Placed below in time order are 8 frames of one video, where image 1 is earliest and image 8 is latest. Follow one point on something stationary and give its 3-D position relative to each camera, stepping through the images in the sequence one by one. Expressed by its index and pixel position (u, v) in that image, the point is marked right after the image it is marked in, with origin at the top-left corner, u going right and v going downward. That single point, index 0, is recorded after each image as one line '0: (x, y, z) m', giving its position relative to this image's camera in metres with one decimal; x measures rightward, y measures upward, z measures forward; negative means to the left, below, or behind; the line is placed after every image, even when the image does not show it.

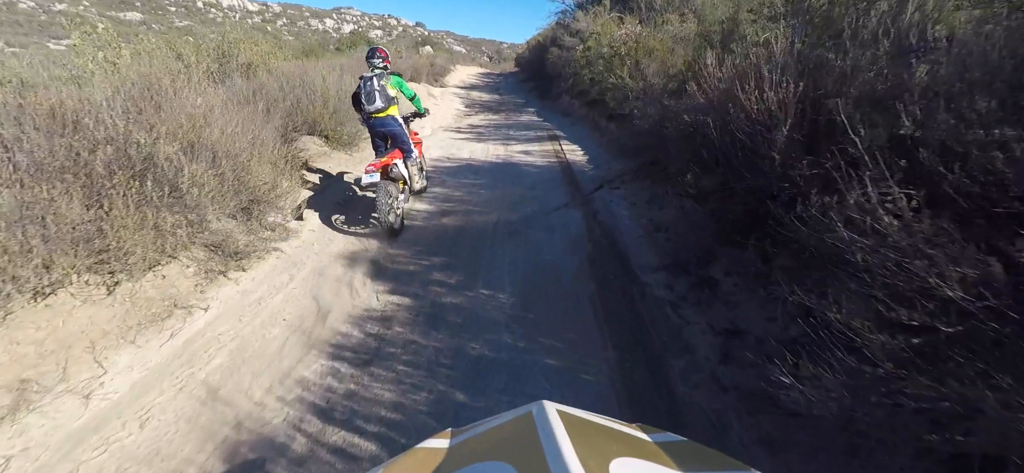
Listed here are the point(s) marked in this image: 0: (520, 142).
0: (+0.2, +2.4, +11.0) m
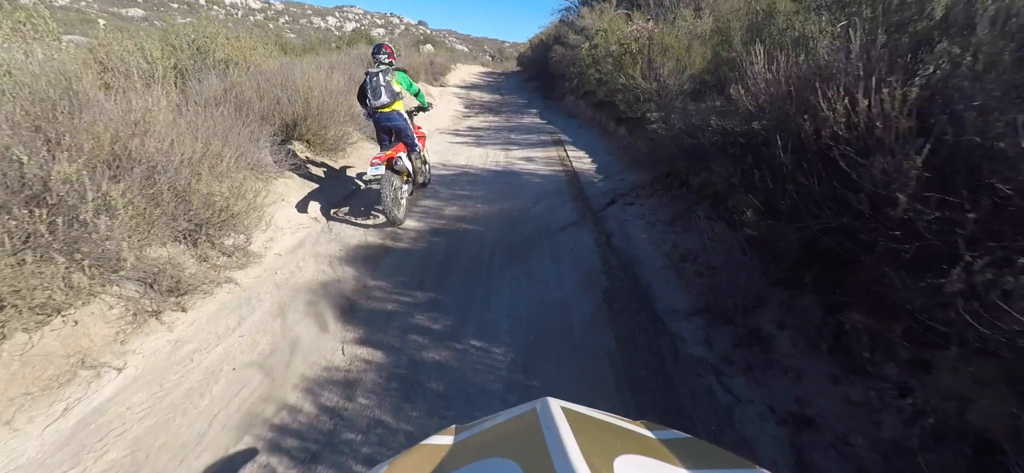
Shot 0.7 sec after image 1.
0: (+0.2, +2.1, +10.2) m
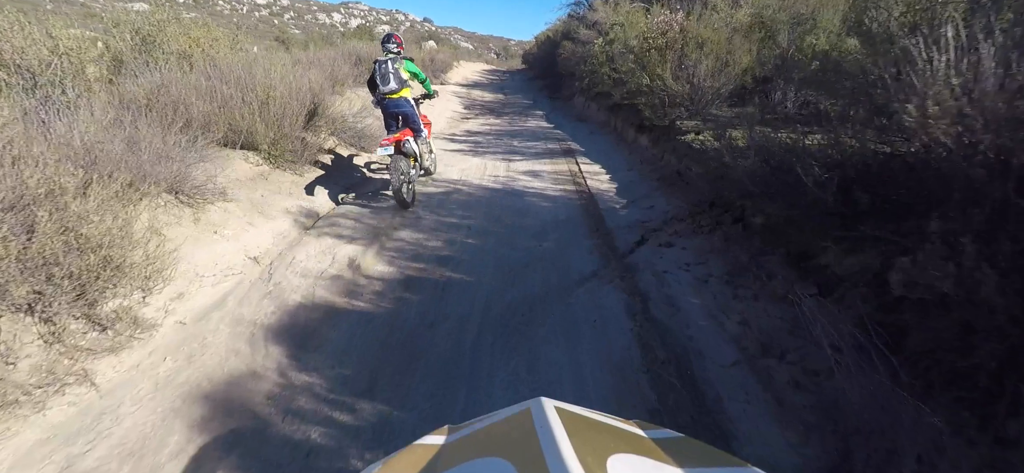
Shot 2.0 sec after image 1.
0: (+0.3, +1.6, +8.8) m
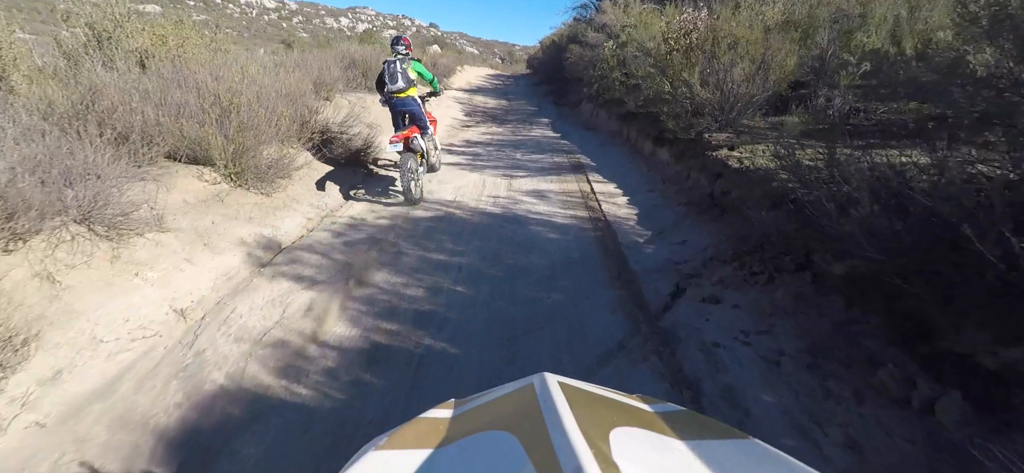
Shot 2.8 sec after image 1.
0: (+0.3, +1.2, +7.8) m
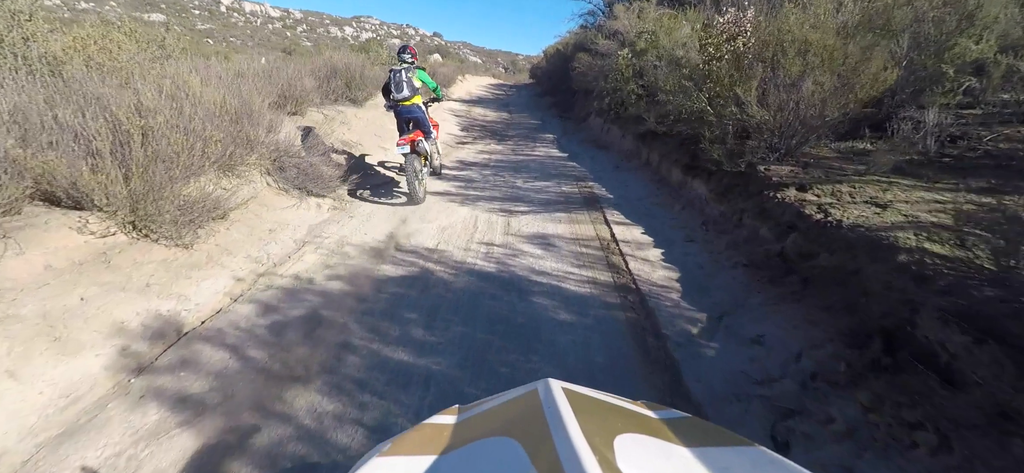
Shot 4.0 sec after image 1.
0: (+0.3, +0.5, +6.4) m
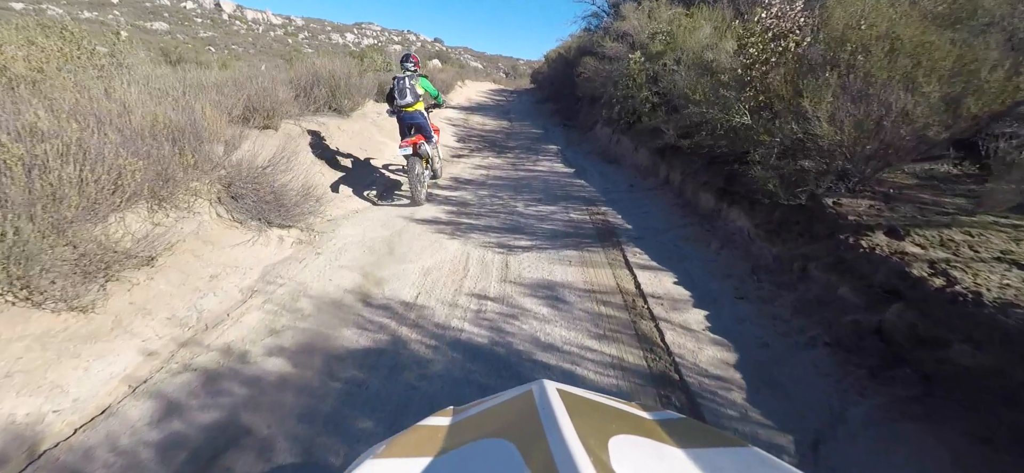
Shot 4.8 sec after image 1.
0: (+0.3, 0.0, +5.4) m
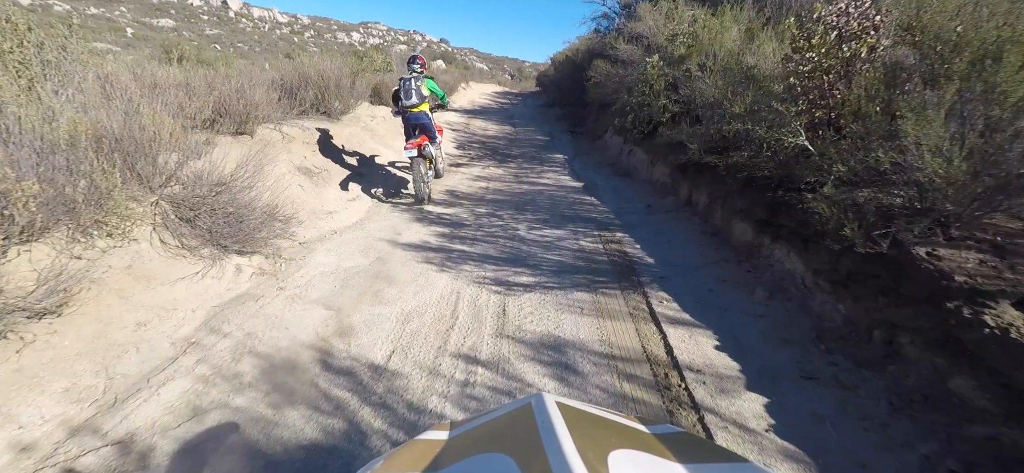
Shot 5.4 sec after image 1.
0: (+0.3, -0.4, +4.5) m
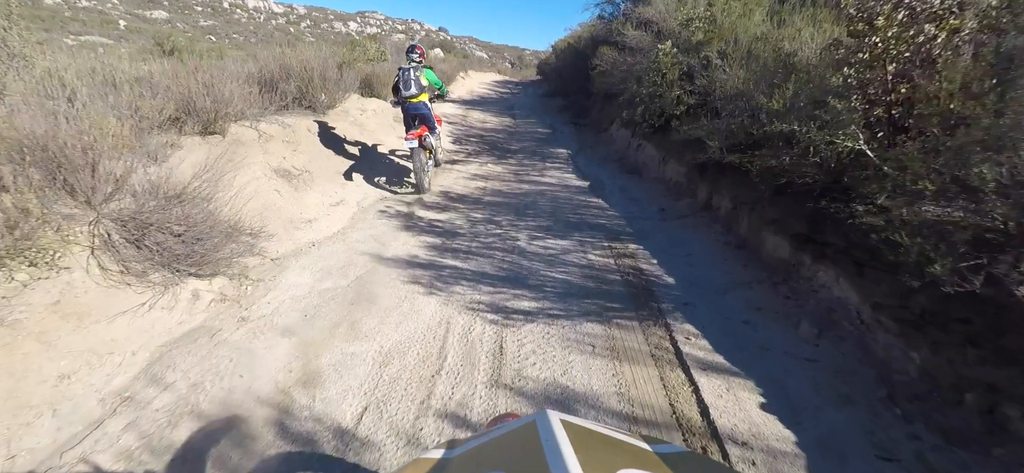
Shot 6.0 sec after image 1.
0: (+0.3, -0.5, +3.9) m
